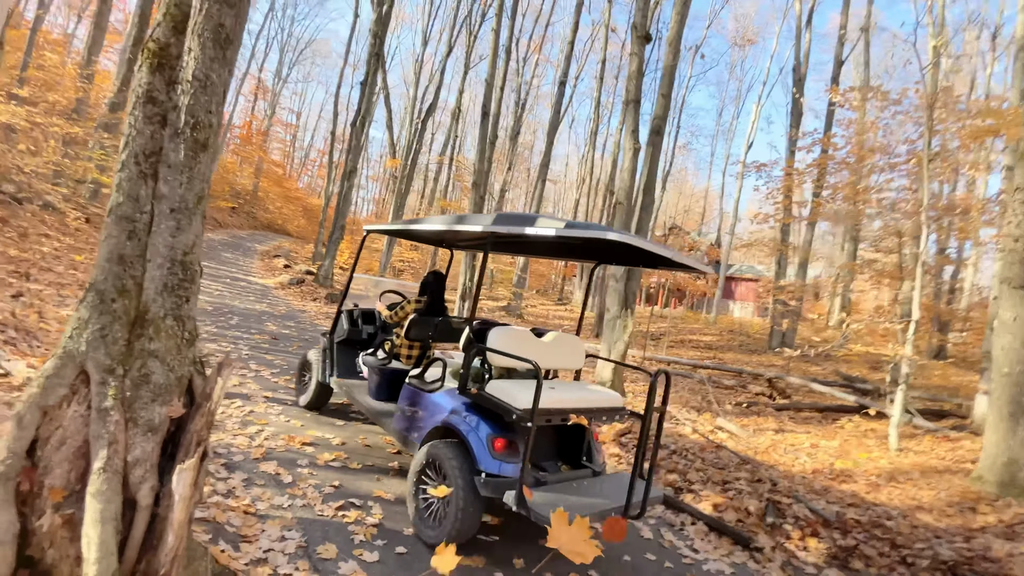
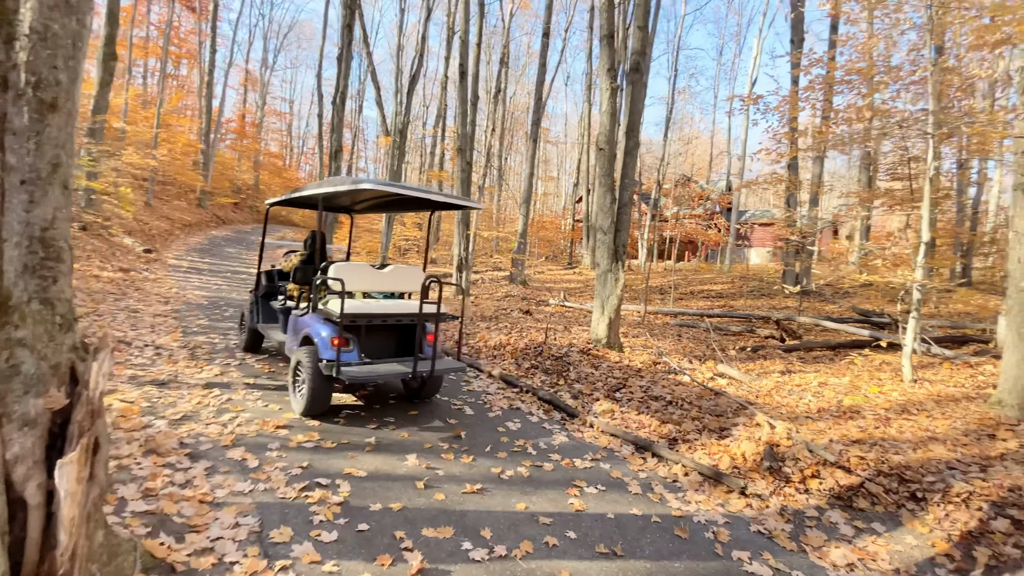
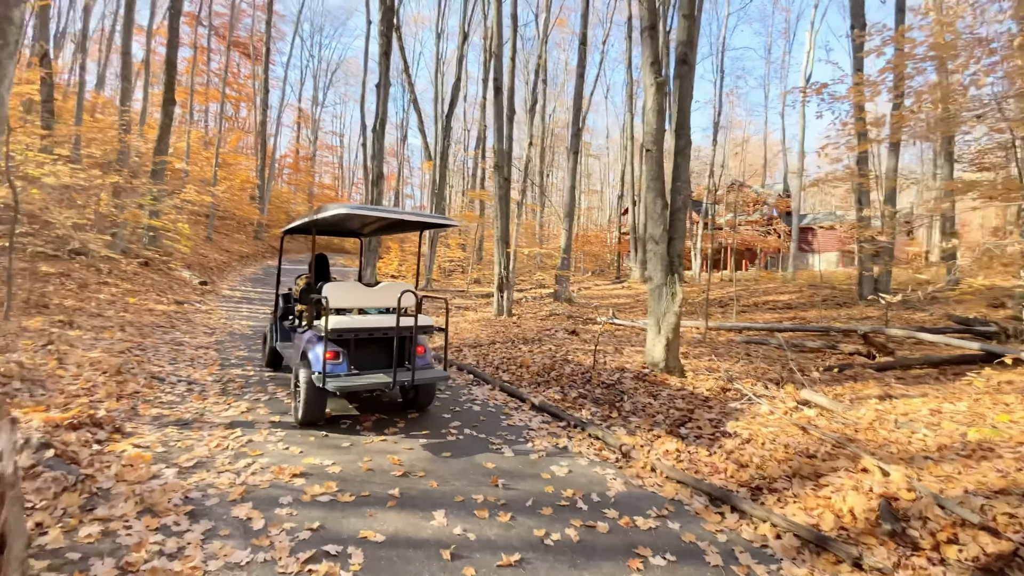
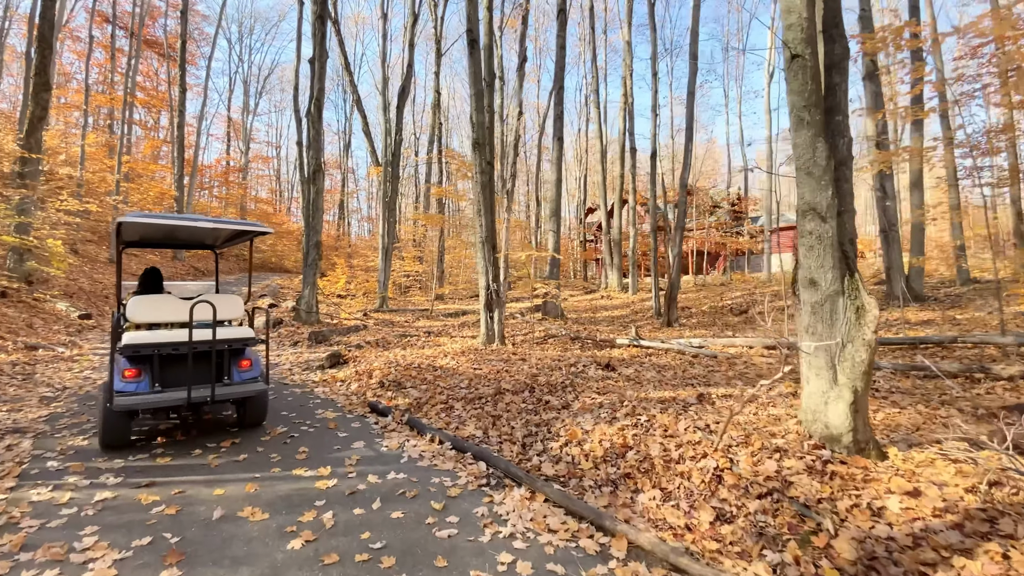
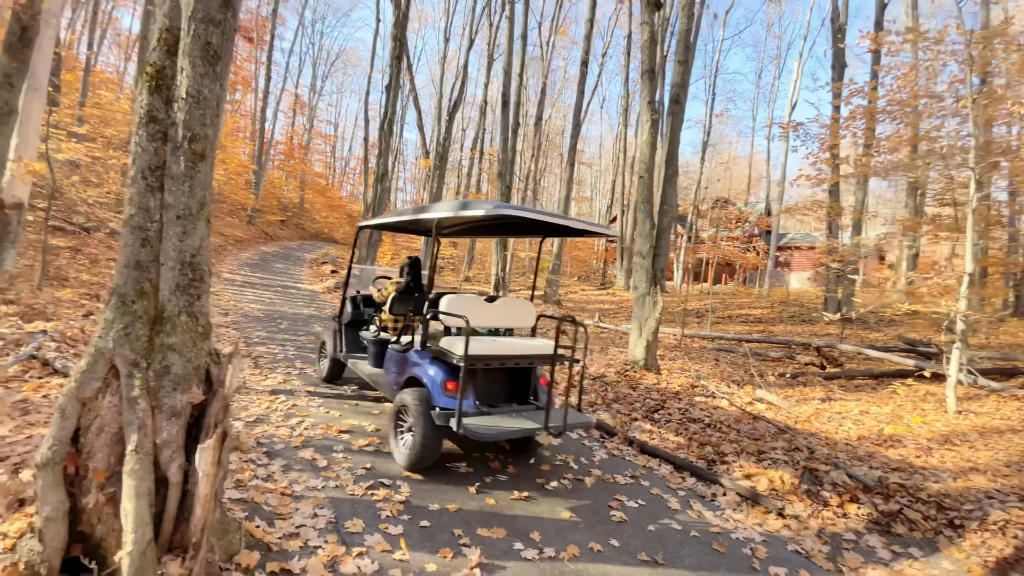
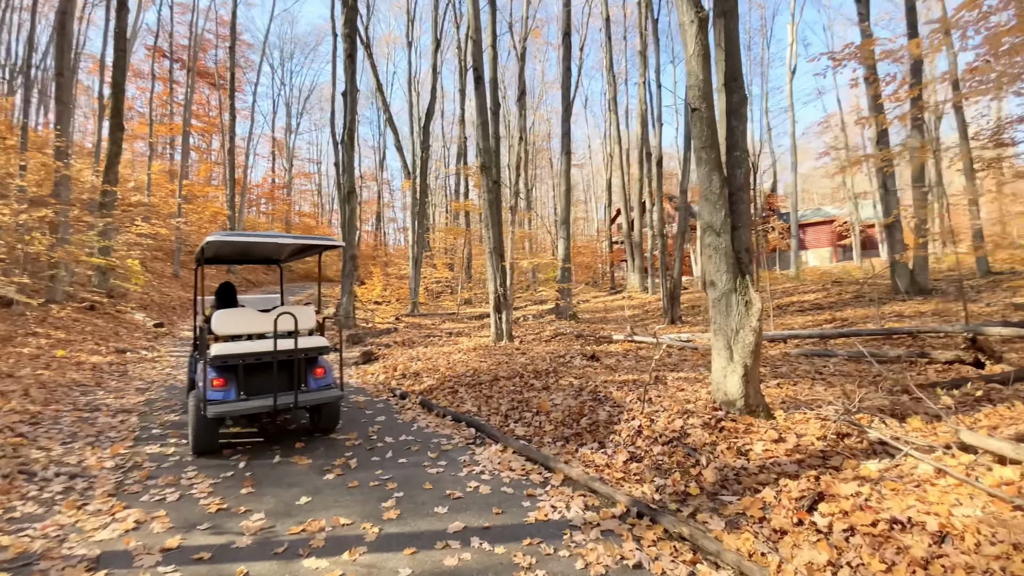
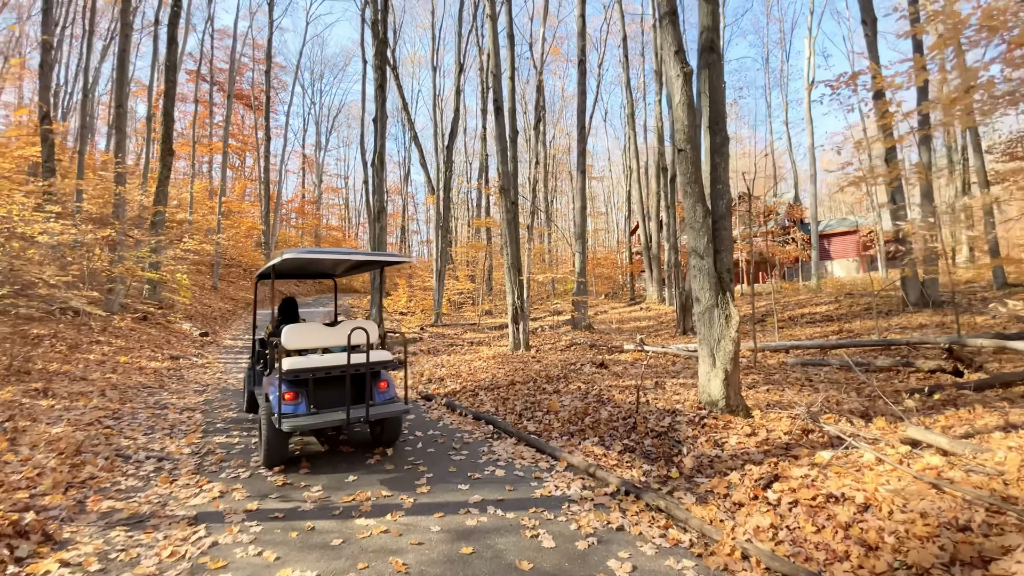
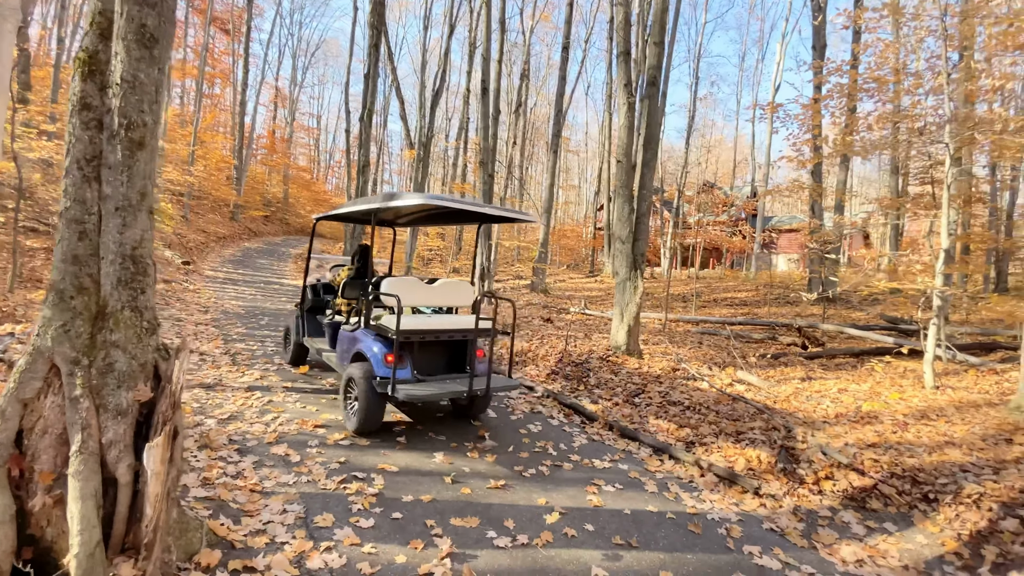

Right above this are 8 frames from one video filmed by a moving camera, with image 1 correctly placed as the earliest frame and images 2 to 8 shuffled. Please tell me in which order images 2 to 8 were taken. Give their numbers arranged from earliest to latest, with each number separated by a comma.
5, 8, 2, 3, 7, 6, 4
